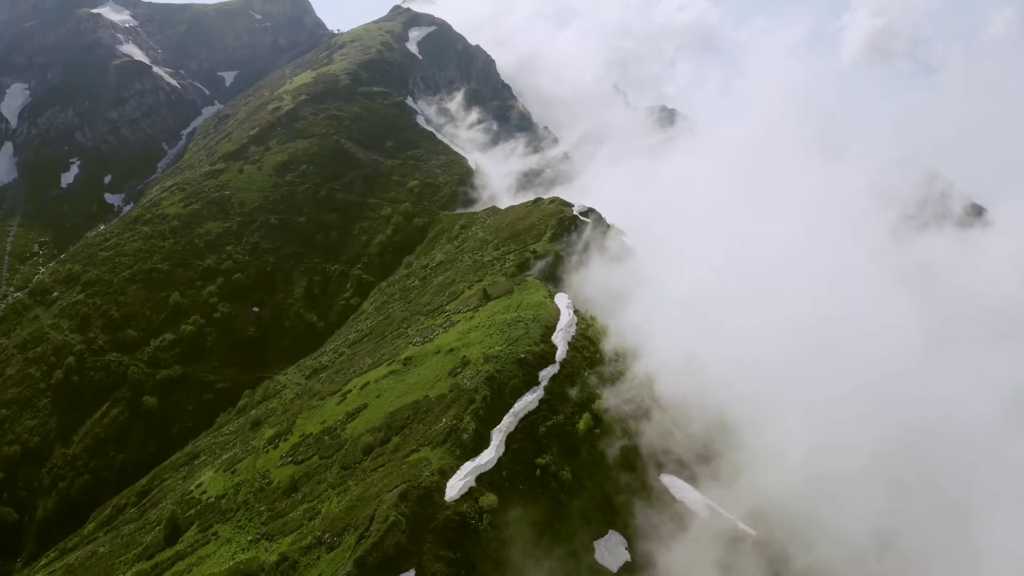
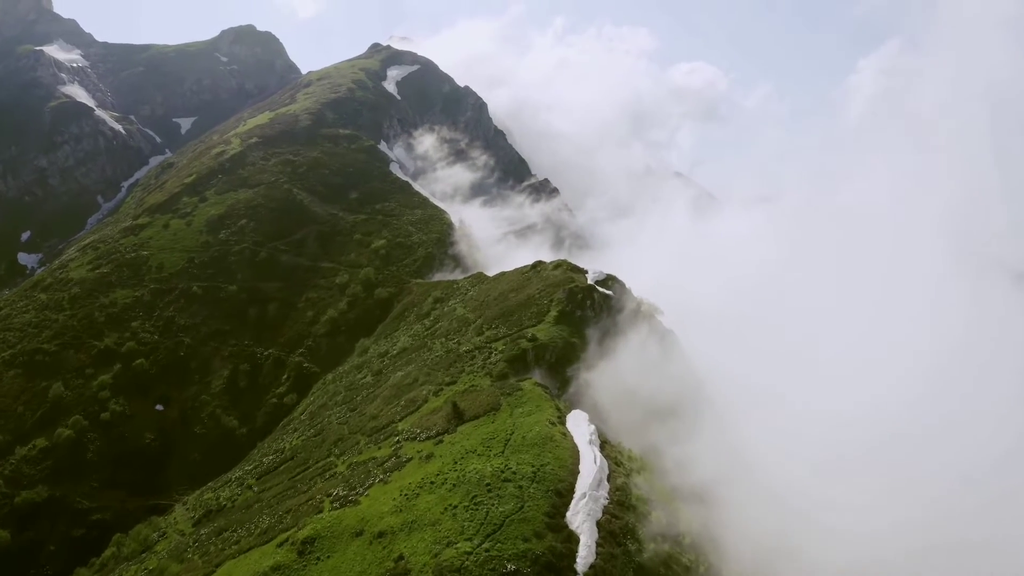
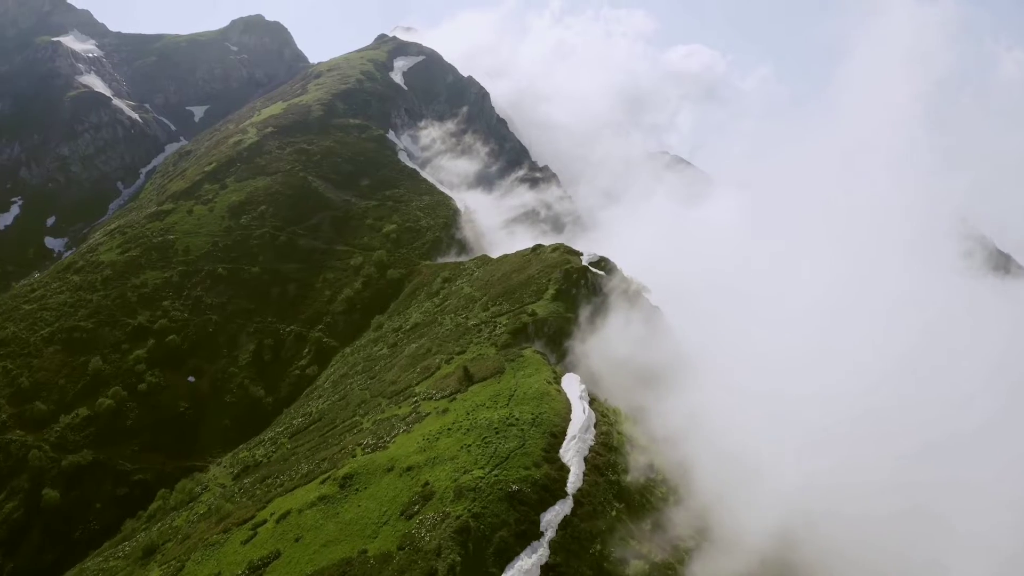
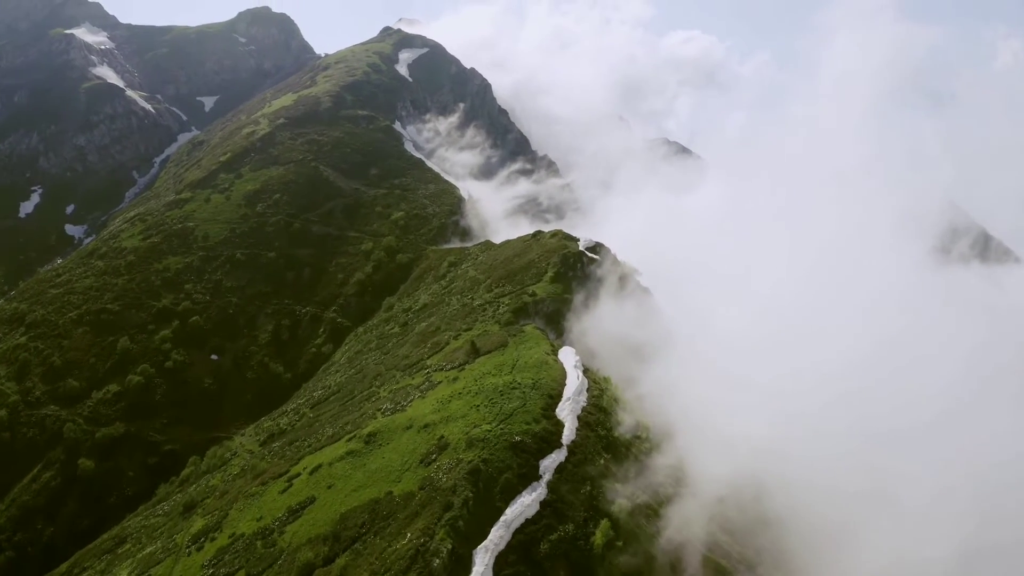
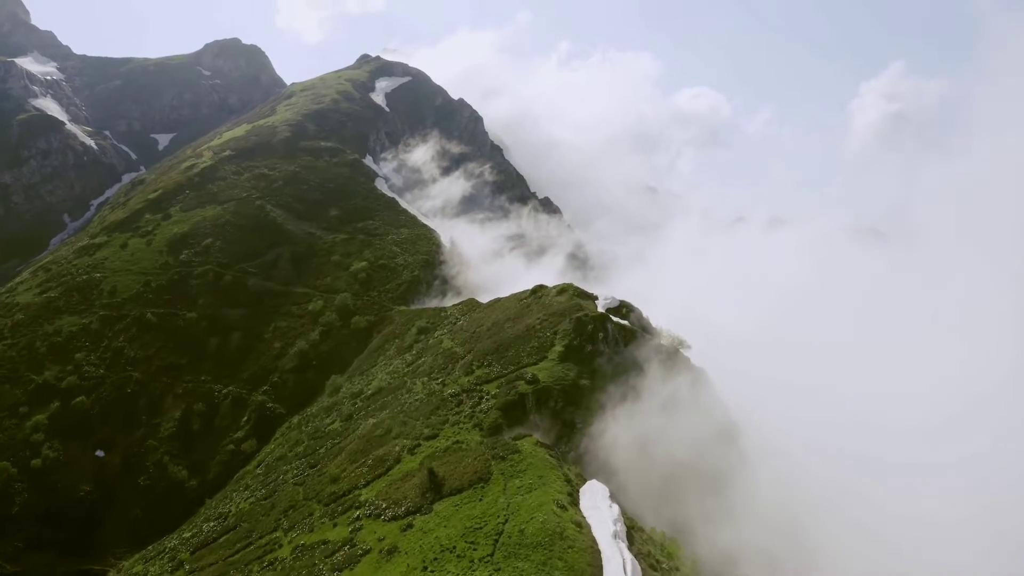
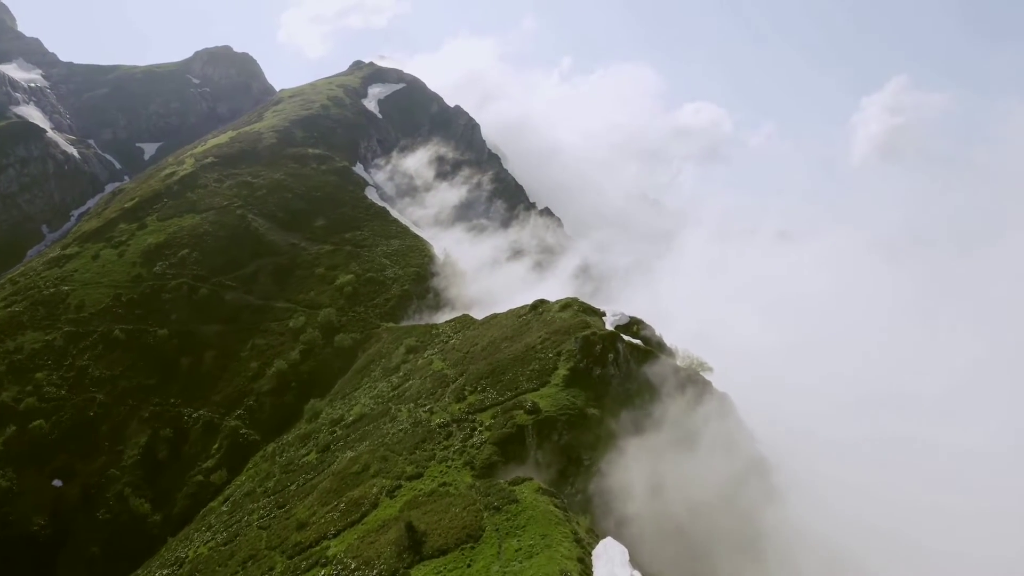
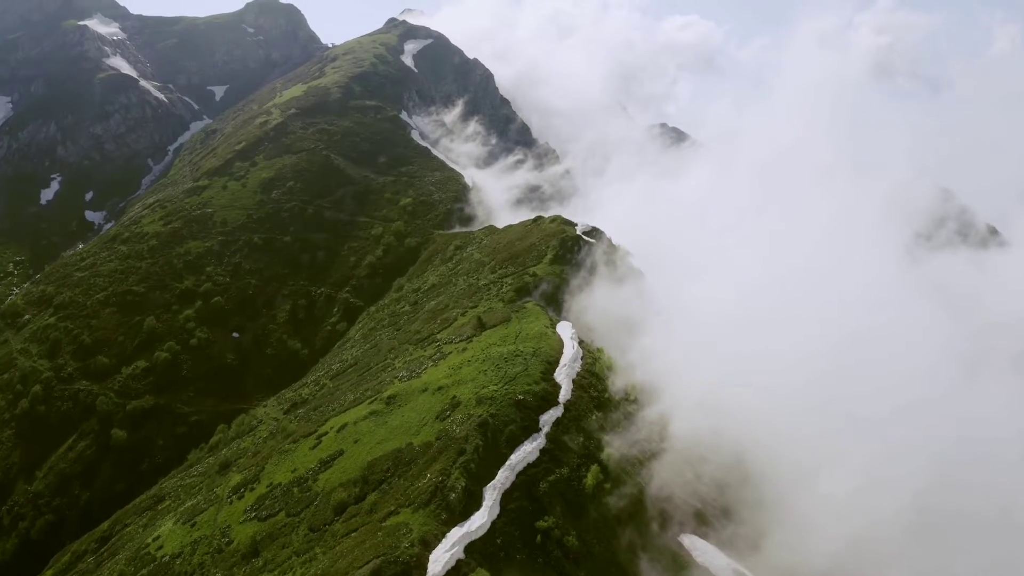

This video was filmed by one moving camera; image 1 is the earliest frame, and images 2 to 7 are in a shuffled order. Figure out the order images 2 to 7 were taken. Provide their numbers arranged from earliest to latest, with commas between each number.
7, 4, 3, 2, 5, 6
